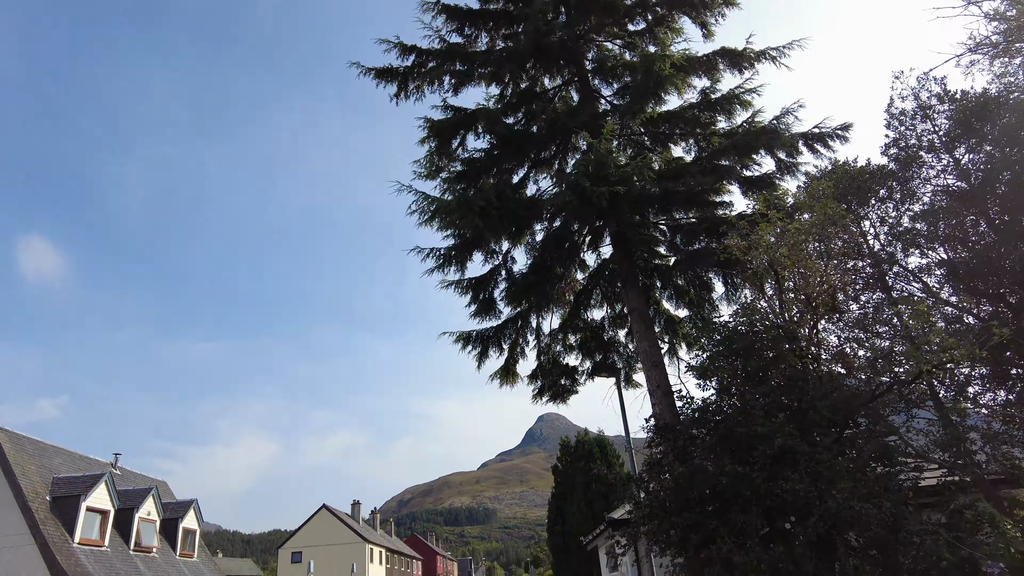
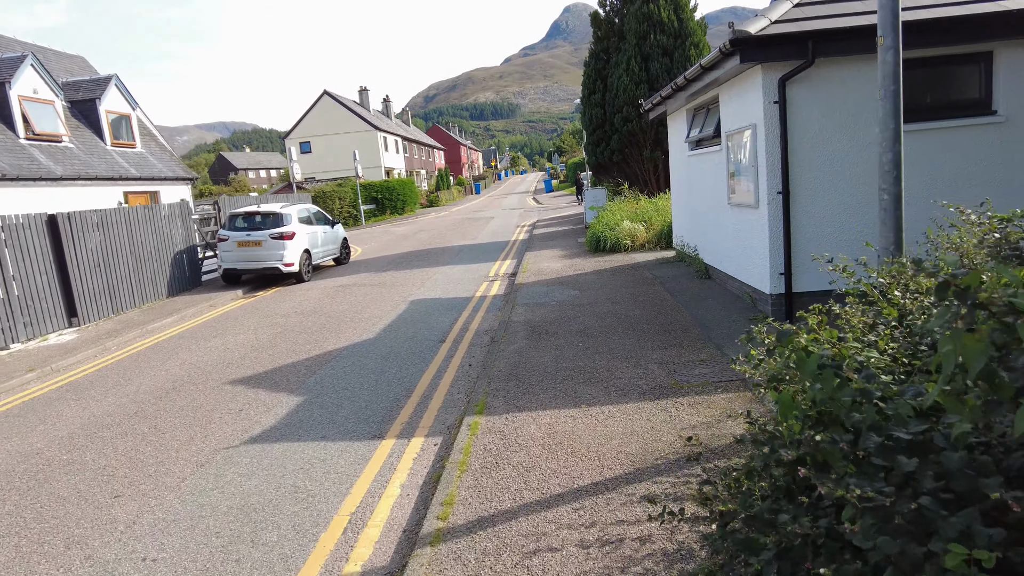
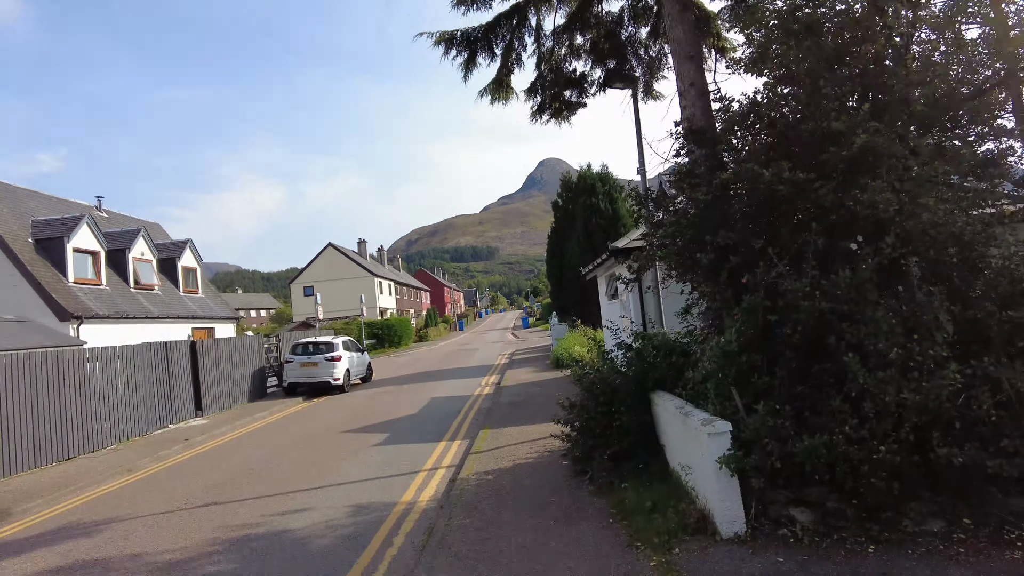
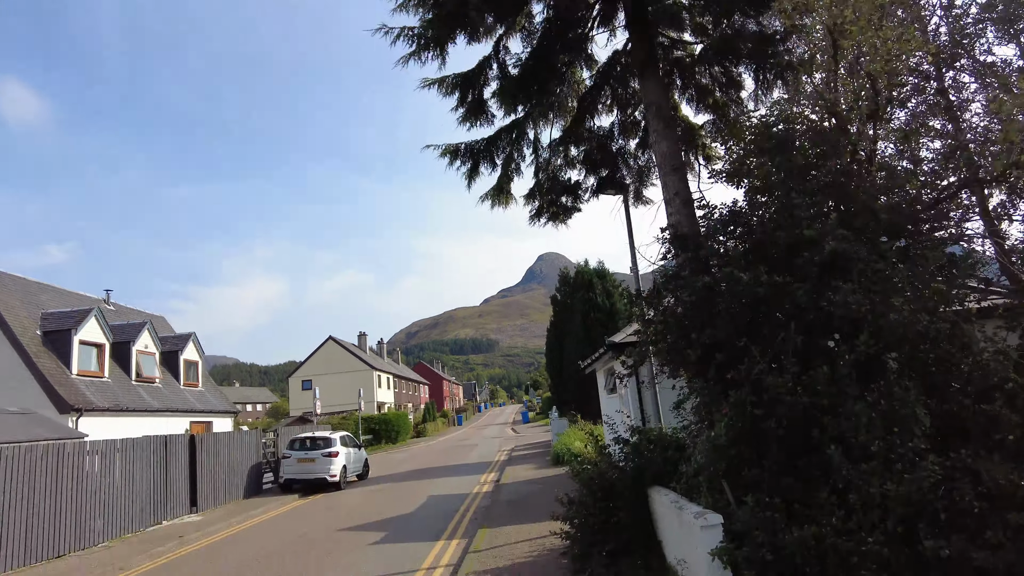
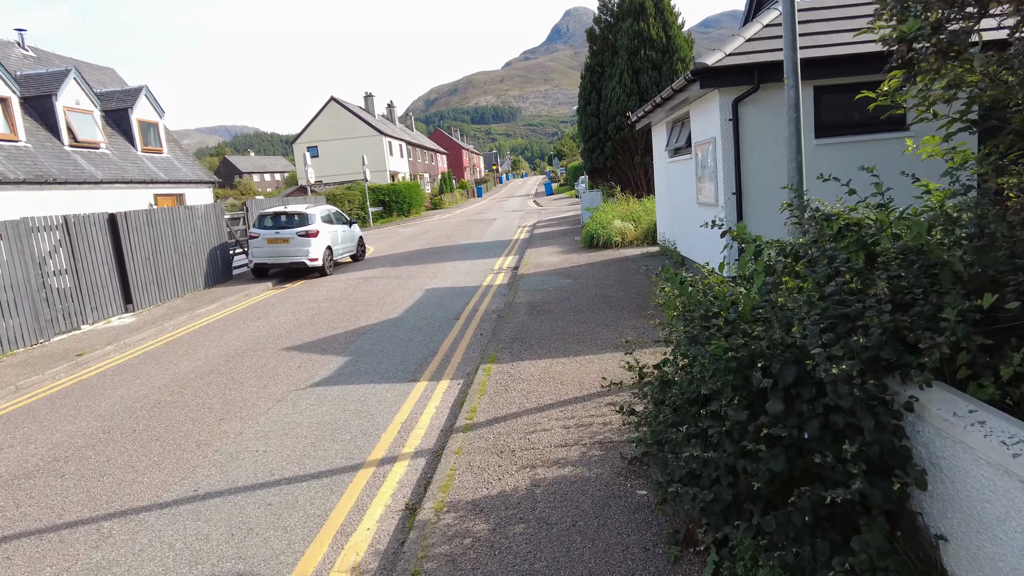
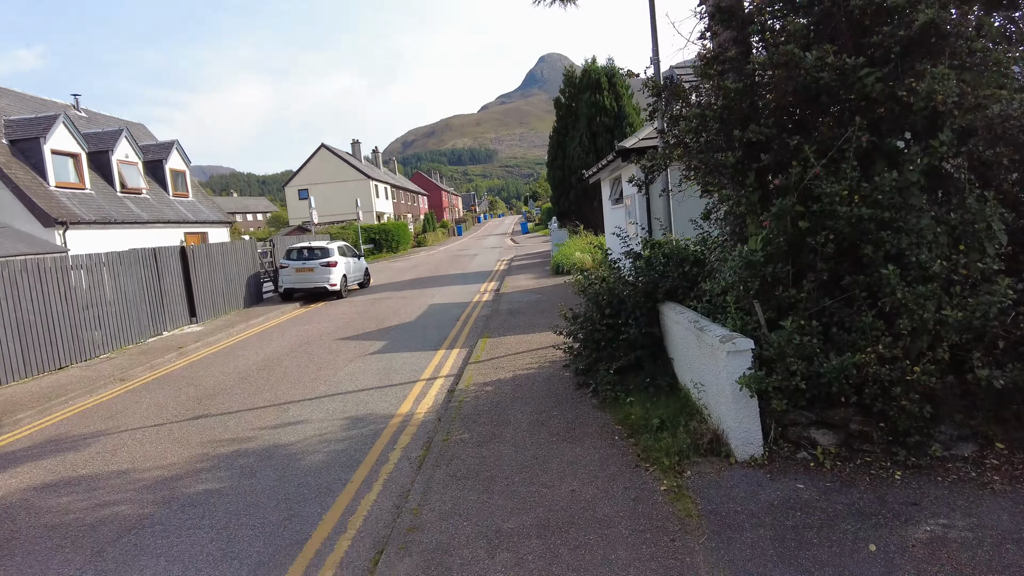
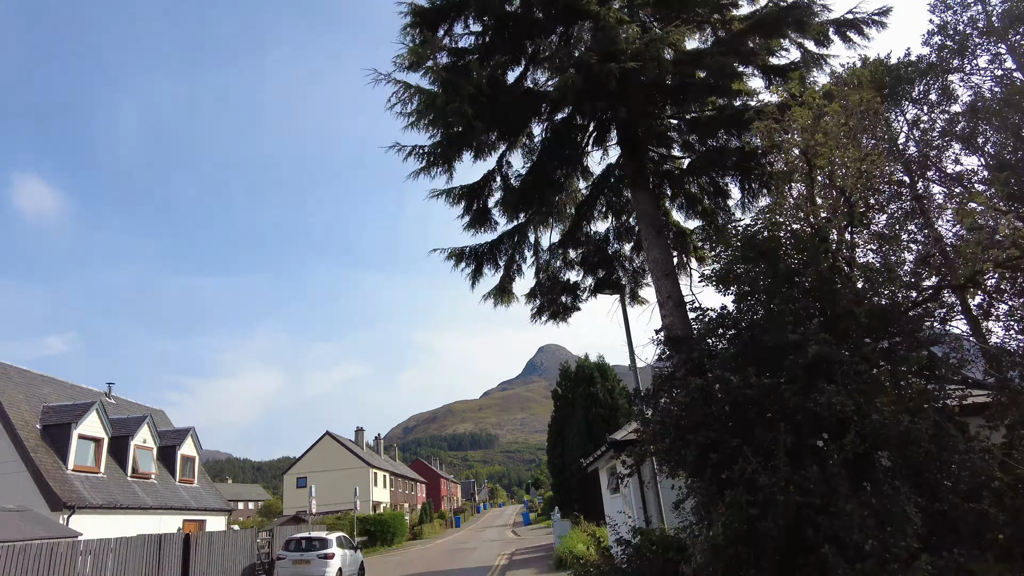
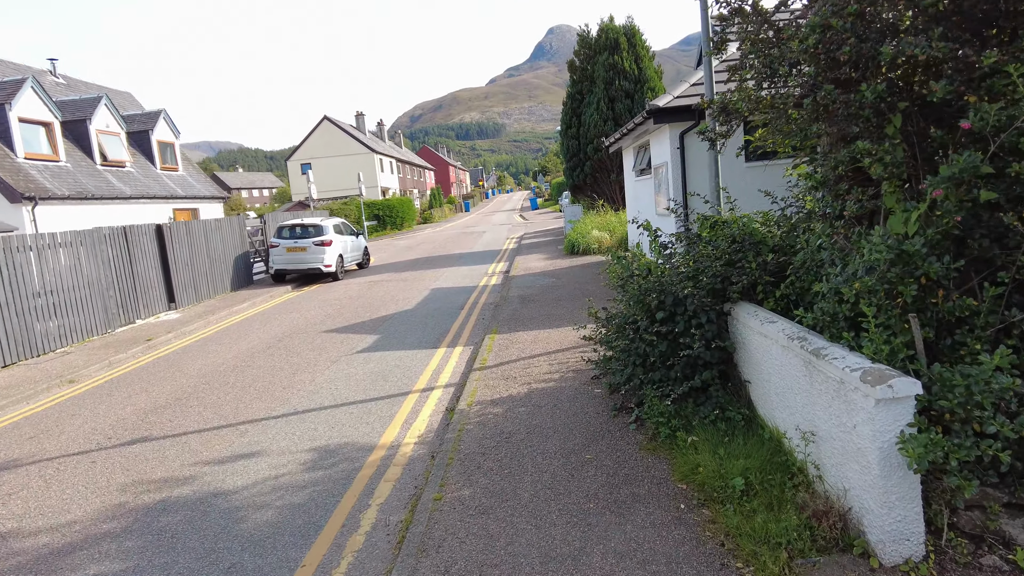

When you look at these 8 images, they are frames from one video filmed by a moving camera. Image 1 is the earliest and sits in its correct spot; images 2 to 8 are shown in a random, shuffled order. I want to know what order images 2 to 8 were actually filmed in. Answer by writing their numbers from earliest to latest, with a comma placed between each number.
7, 4, 3, 6, 8, 5, 2
